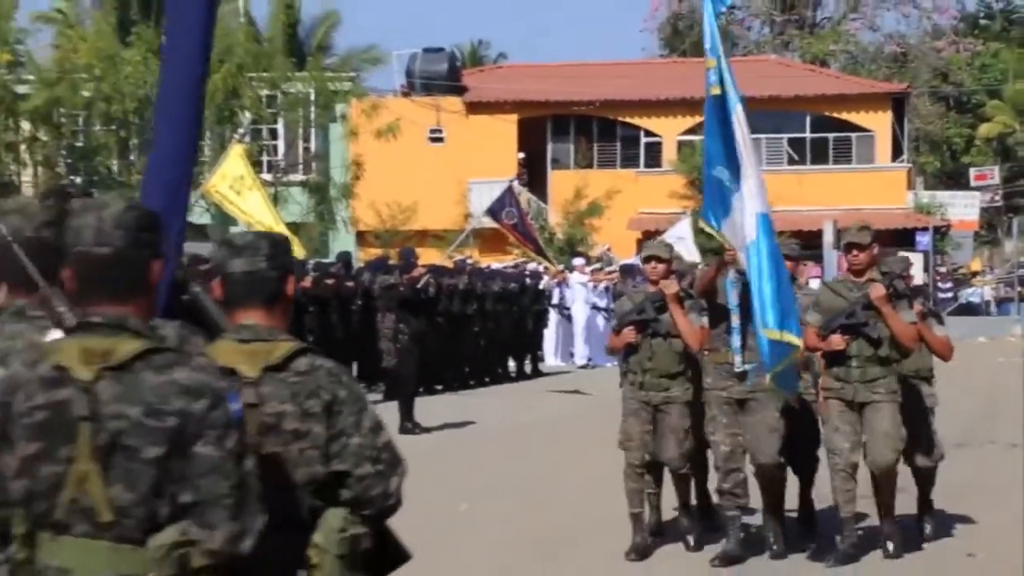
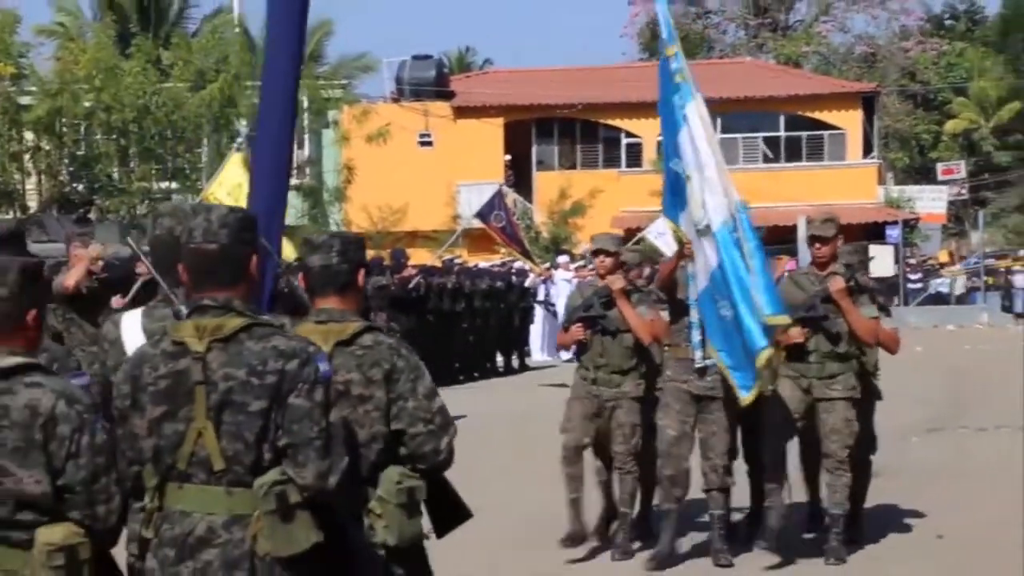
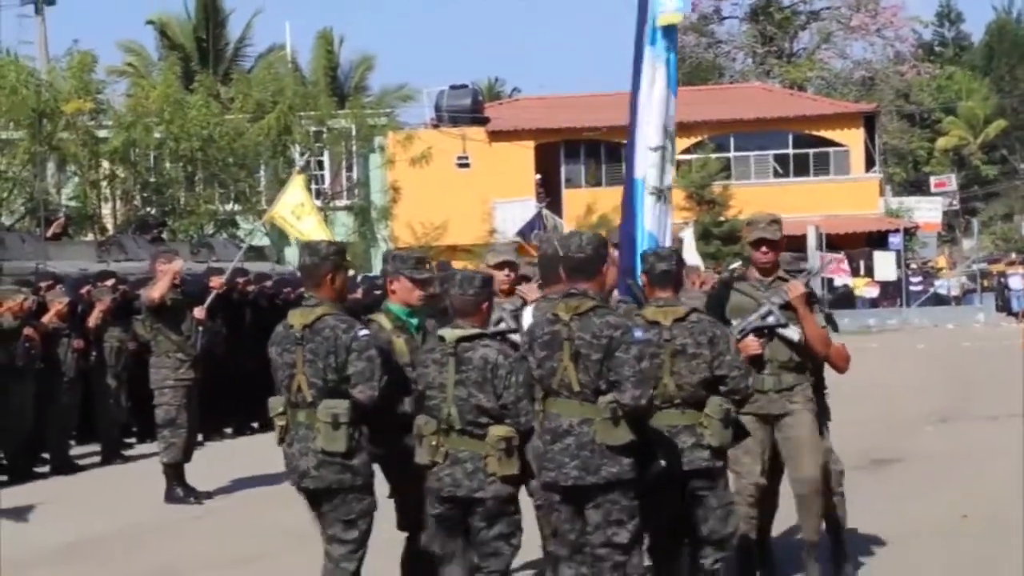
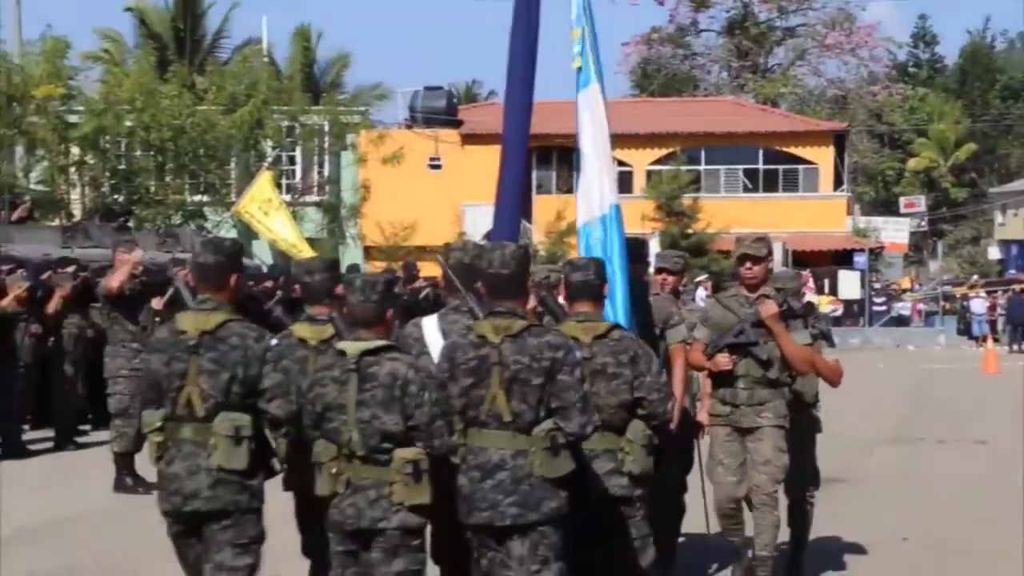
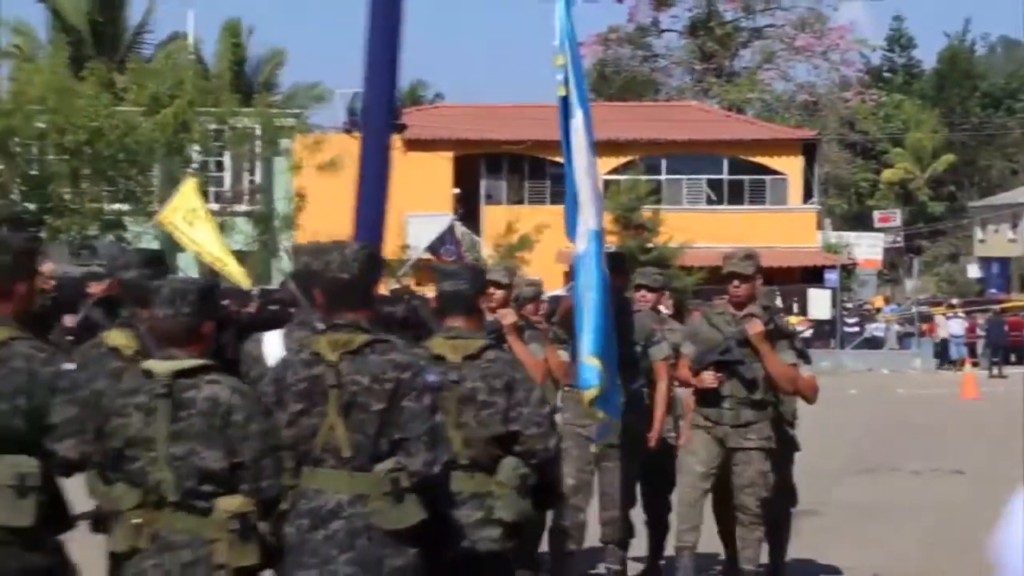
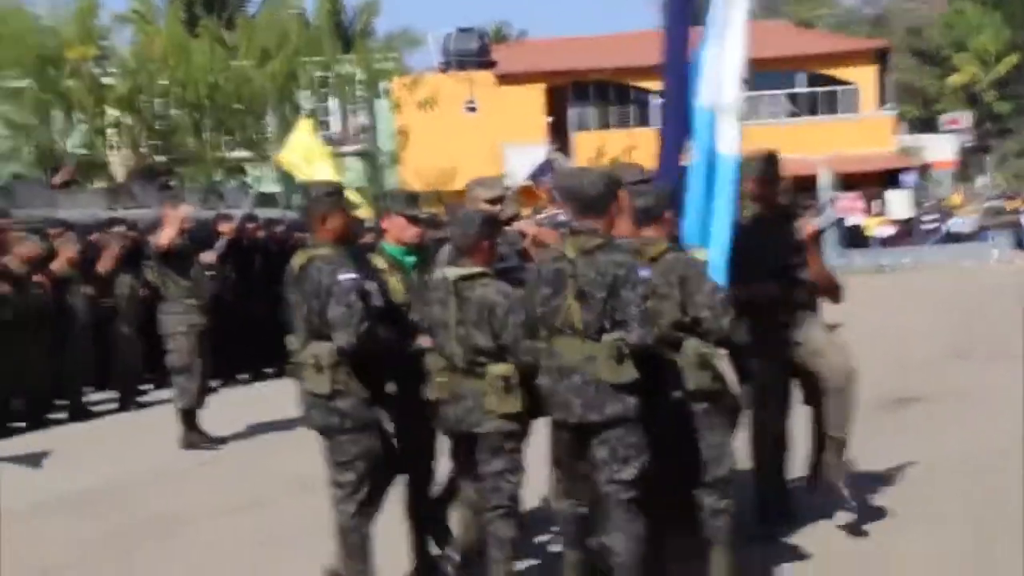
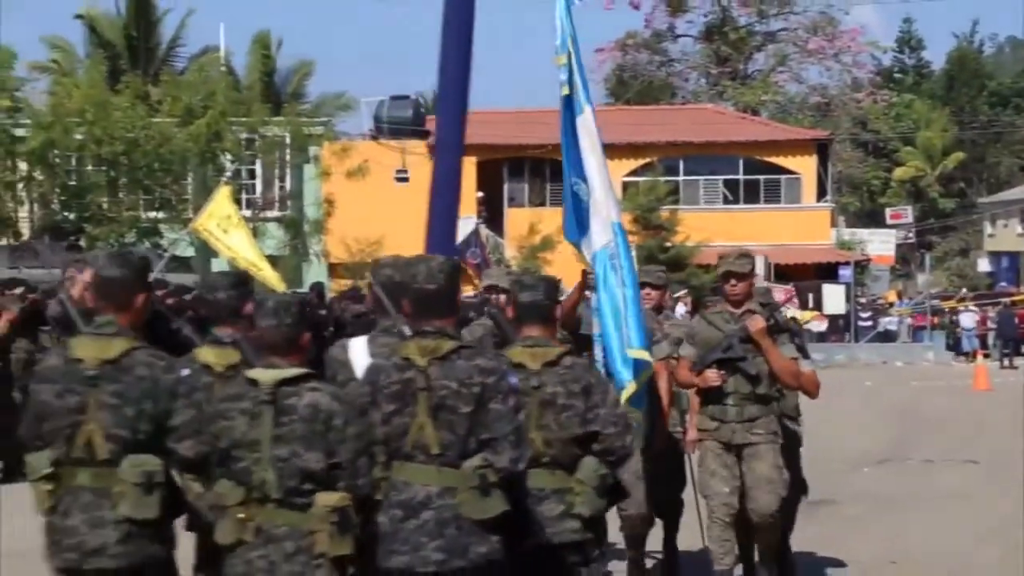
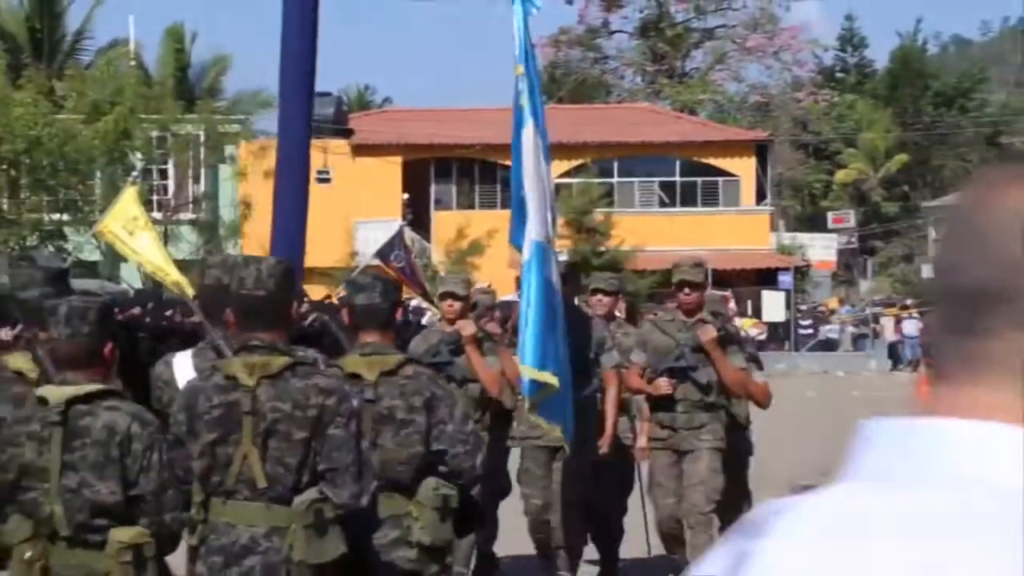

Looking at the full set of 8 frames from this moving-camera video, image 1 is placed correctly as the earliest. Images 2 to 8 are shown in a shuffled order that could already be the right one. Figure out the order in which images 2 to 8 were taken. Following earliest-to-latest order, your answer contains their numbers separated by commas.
2, 8, 5, 7, 4, 3, 6
